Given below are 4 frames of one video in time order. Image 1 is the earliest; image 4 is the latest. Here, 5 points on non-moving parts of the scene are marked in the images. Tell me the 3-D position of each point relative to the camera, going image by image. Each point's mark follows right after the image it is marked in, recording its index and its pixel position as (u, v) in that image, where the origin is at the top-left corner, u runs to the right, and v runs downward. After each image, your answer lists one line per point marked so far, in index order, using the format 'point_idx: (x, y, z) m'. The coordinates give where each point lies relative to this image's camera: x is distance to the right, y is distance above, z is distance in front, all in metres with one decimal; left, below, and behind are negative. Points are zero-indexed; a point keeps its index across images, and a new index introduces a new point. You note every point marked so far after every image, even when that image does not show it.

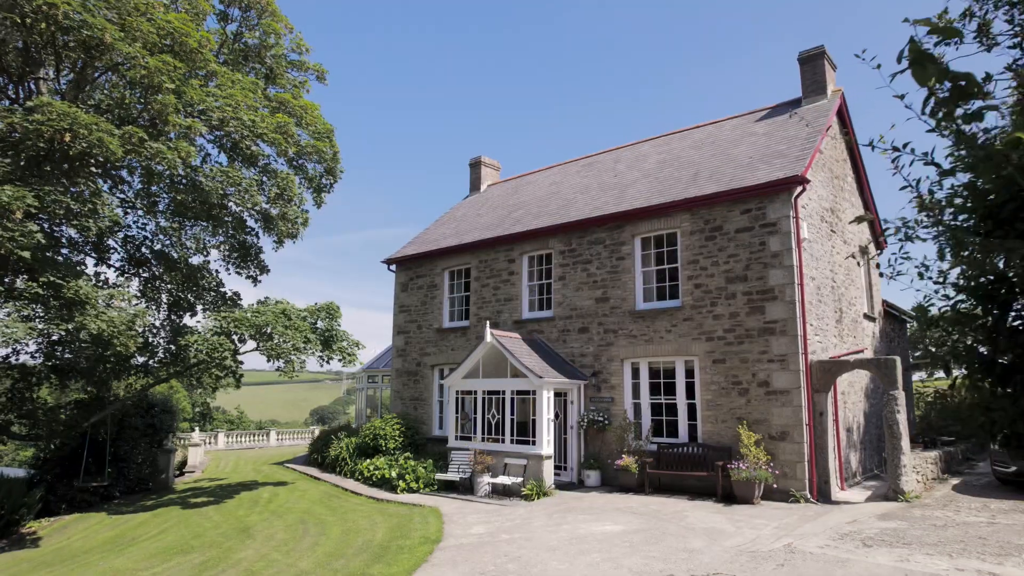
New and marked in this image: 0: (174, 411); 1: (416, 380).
0: (-7.8, -2.8, +15.8) m
1: (-2.3, -2.2, +16.6) m
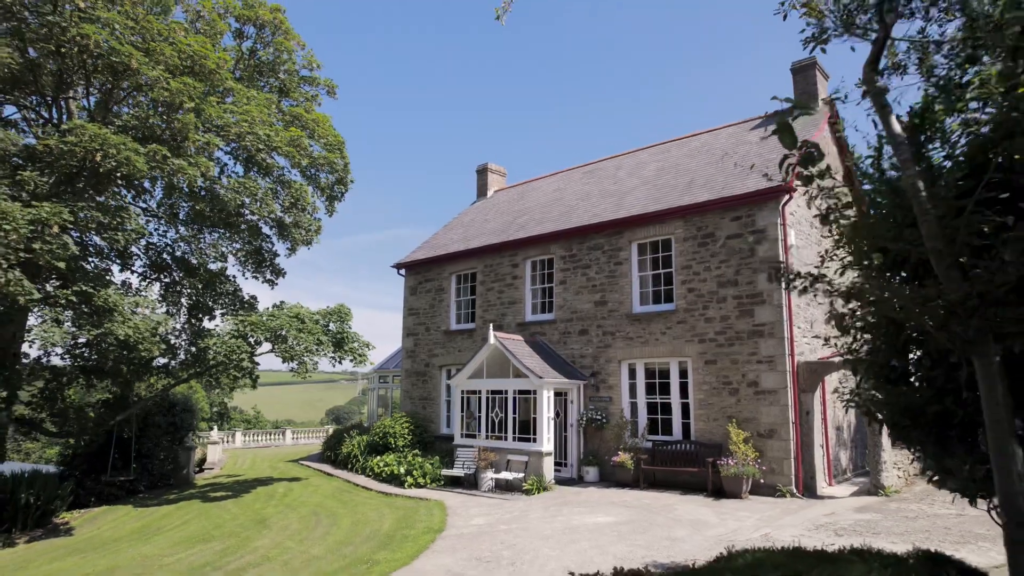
0: (-7.7, -2.9, +16.5) m
1: (-2.2, -2.3, +17.2) m
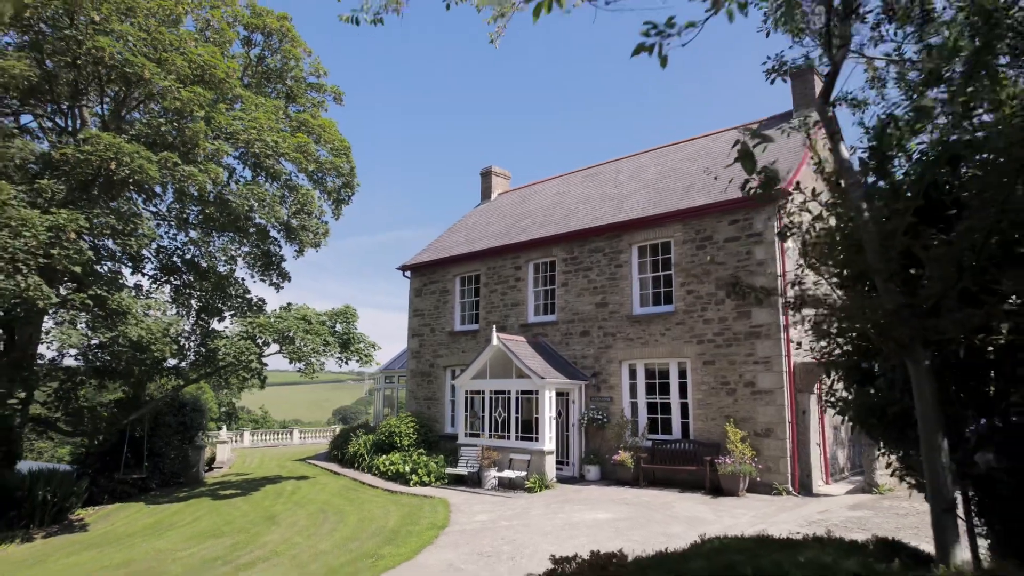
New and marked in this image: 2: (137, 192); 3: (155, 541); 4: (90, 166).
0: (-7.6, -3.0, +16.9) m
1: (-2.1, -2.4, +17.5) m
2: (-6.5, +1.7, +11.8) m
3: (-5.2, -3.7, +10.0) m
4: (-6.3, +1.8, +10.1) m
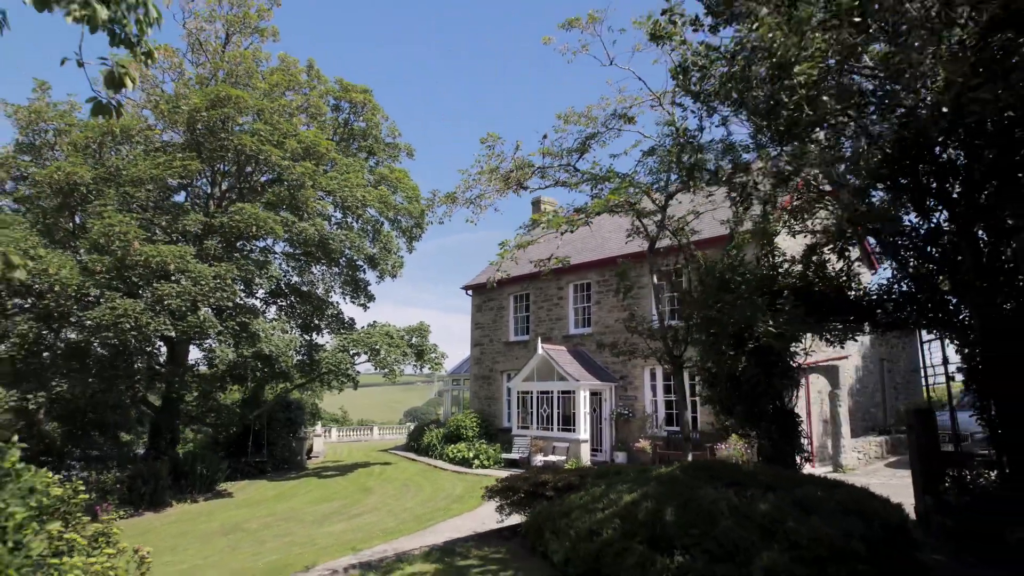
0: (-6.2, -3.6, +20.7) m
1: (-0.7, -2.9, +20.8) m
2: (-5.6, +1.1, +15.5) m
3: (-4.5, -4.3, +13.6) m
4: (-5.6, +1.2, +13.8) m
